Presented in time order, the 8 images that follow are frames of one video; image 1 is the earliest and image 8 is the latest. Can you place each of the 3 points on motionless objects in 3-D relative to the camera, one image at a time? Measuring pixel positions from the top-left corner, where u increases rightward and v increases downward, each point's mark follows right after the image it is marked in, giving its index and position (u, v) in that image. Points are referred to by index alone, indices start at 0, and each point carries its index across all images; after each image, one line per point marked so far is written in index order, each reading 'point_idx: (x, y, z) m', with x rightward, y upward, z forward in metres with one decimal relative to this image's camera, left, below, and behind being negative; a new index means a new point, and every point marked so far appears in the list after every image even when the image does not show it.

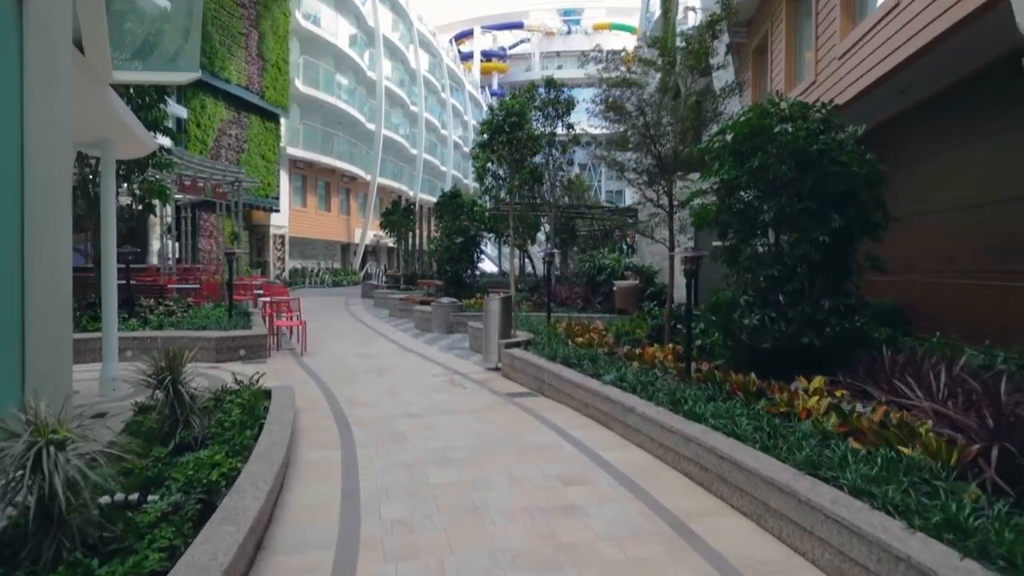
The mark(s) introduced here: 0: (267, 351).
0: (-3.9, -1.0, +11.8) m
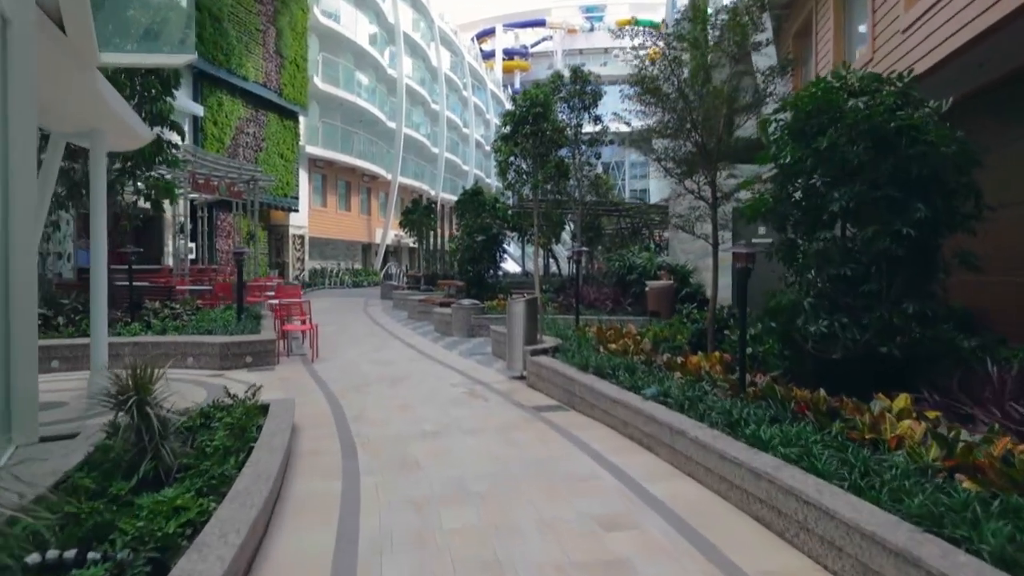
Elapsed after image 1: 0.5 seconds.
0: (-3.5, -1.0, +11.1) m
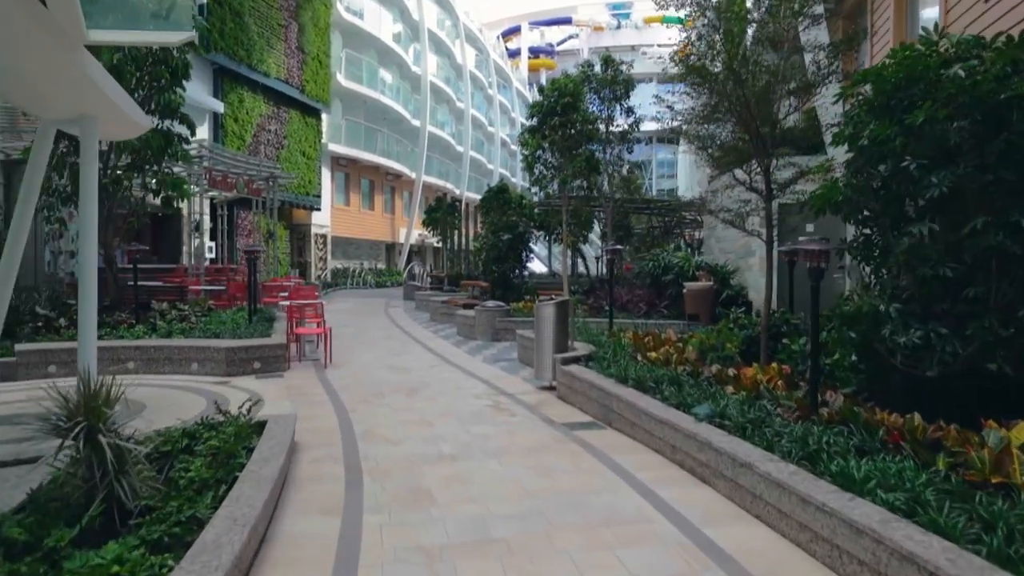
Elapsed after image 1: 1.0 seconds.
0: (-3.1, -1.1, +10.3) m
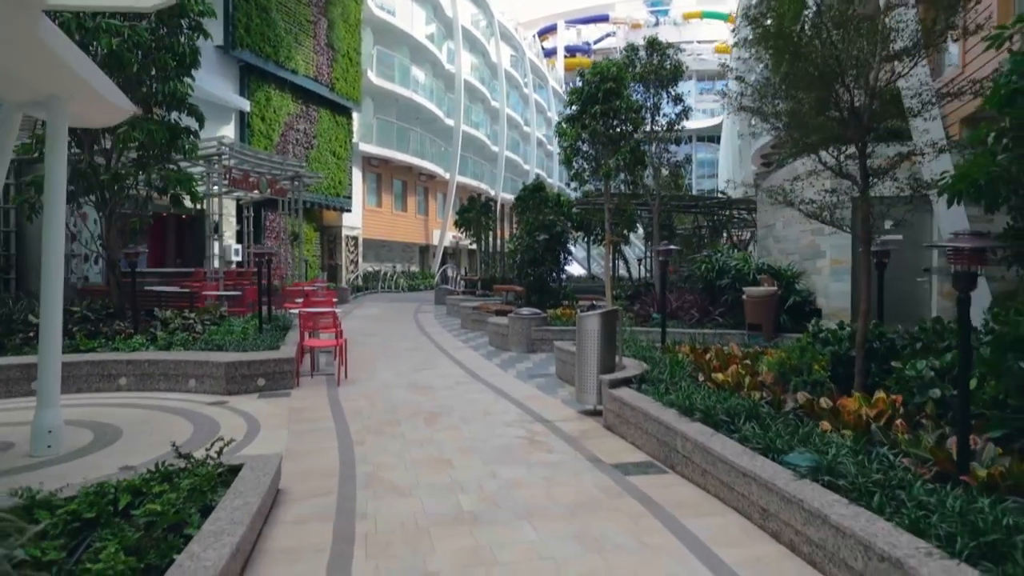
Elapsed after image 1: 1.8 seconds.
0: (-2.7, -1.1, +9.2) m
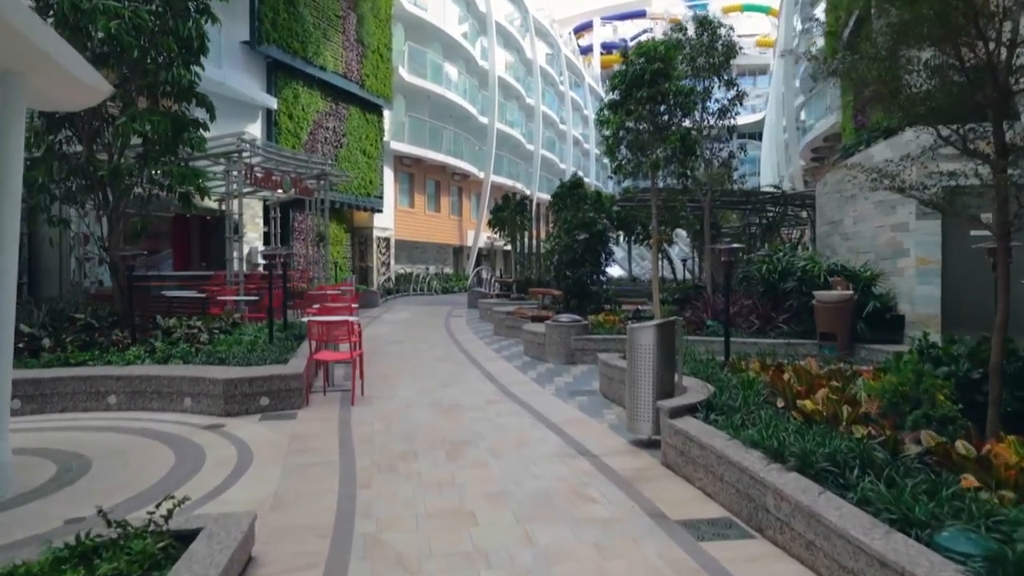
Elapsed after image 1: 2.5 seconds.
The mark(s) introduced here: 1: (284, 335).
0: (-2.3, -1.2, +8.1) m
1: (-3.2, -0.7, +10.3) m
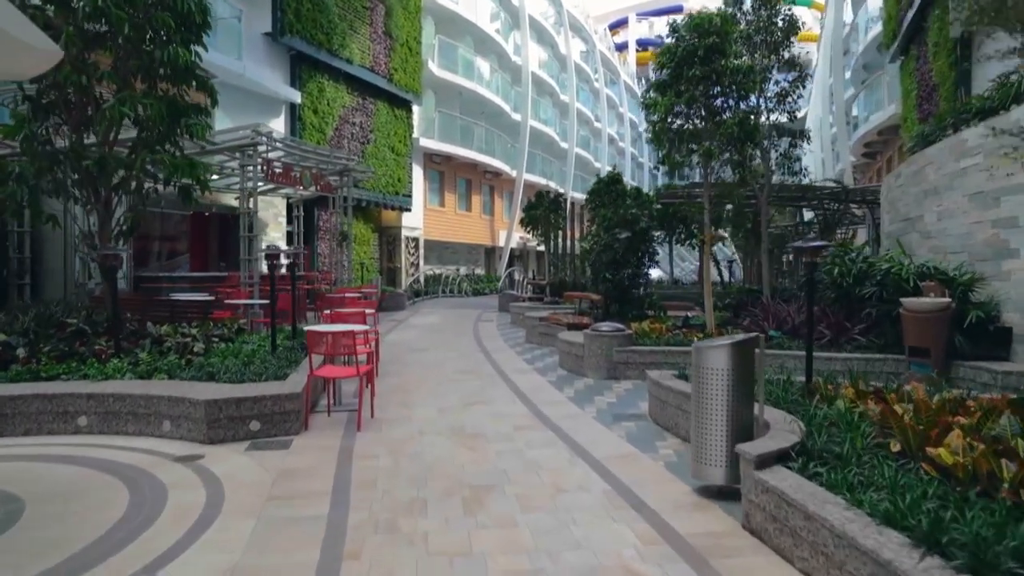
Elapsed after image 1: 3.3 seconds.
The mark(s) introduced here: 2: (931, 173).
0: (-2.0, -1.3, +7.0) m
1: (-2.8, -0.7, +9.2) m
2: (+6.0, +1.6, +10.5) m
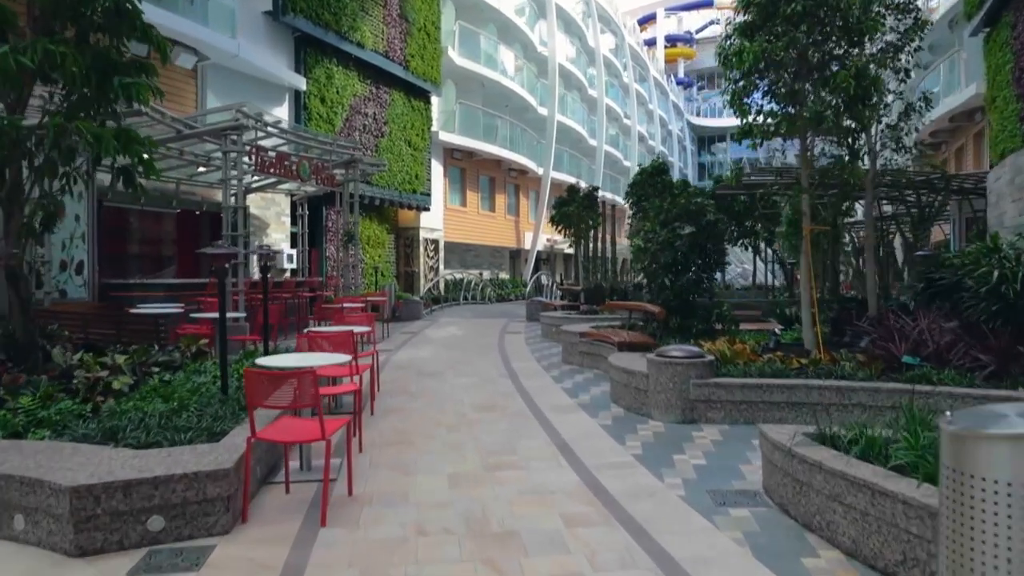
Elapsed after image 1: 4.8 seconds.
0: (-1.7, -1.4, +4.5) m
1: (-2.4, -0.8, +6.8) m
2: (+6.4, +1.5, +7.8) m
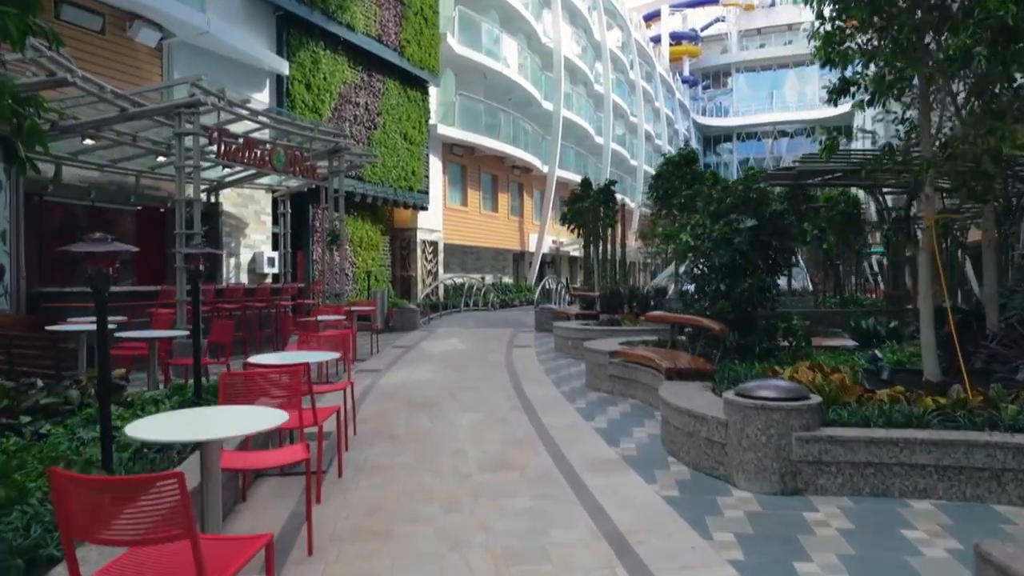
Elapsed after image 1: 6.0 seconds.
0: (-1.5, -1.4, +2.3) m
1: (-2.2, -0.9, +4.6) m
2: (+6.5, +1.5, +5.6) m
